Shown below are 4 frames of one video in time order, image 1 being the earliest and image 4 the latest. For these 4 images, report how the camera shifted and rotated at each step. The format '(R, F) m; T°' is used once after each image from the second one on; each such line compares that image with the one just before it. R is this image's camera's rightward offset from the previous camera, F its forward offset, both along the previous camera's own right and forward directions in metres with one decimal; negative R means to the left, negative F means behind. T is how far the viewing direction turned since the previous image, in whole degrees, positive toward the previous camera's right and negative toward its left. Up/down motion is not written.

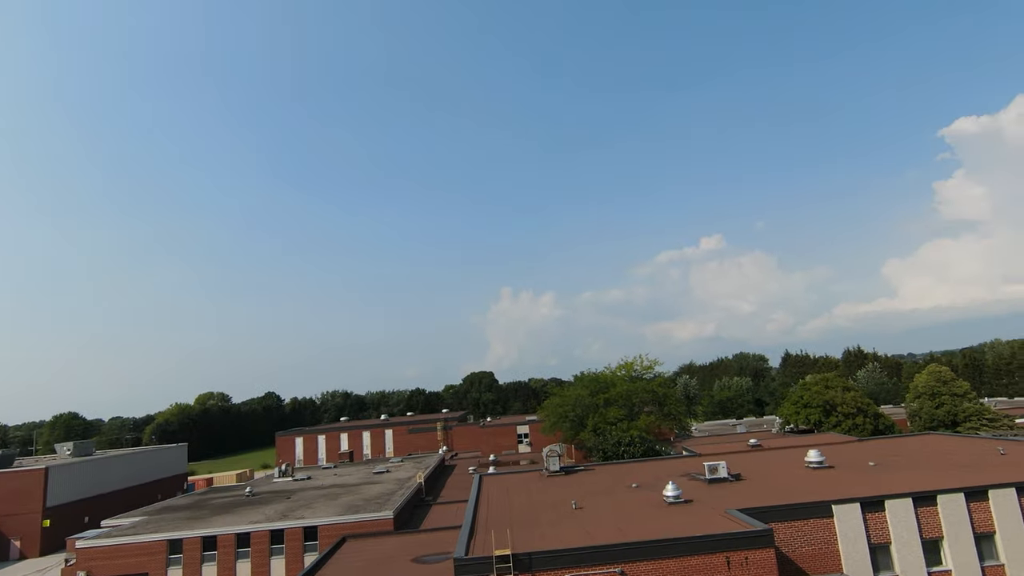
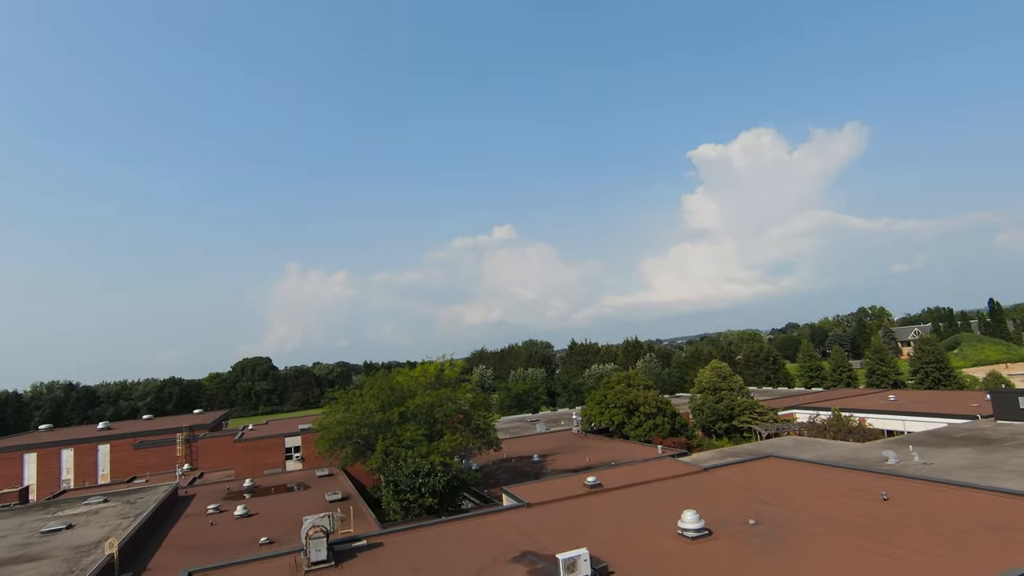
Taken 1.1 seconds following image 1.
(+0.8, +6.7) m; +20°
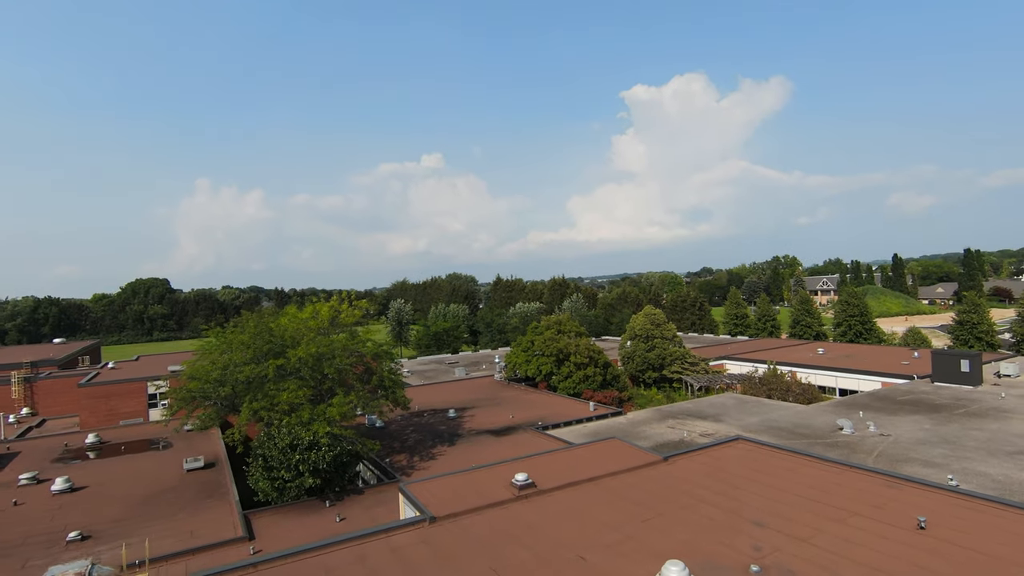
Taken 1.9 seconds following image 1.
(+0.3, +5.0) m; +8°
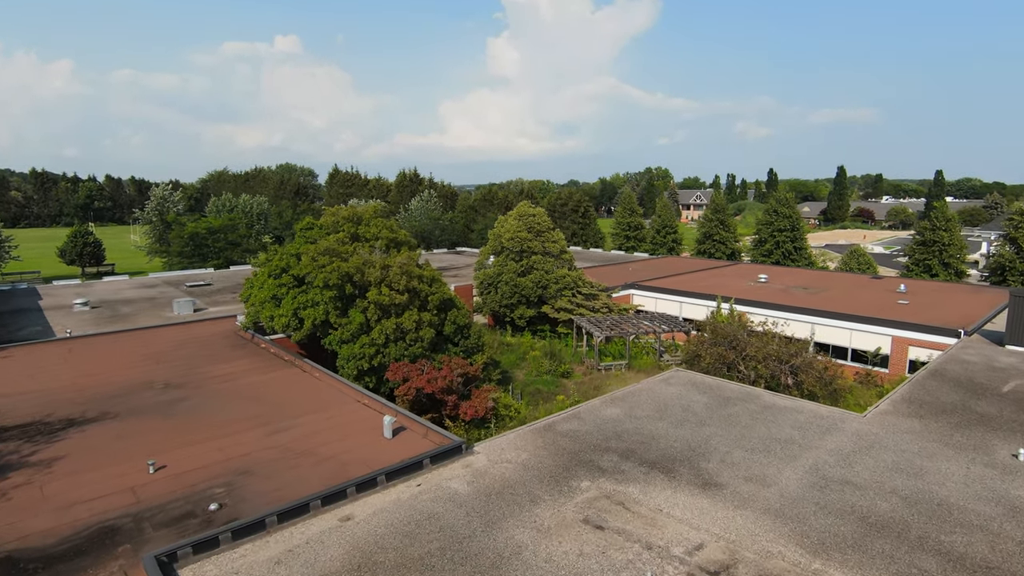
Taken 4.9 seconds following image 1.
(+3.6, +16.9) m; +13°
